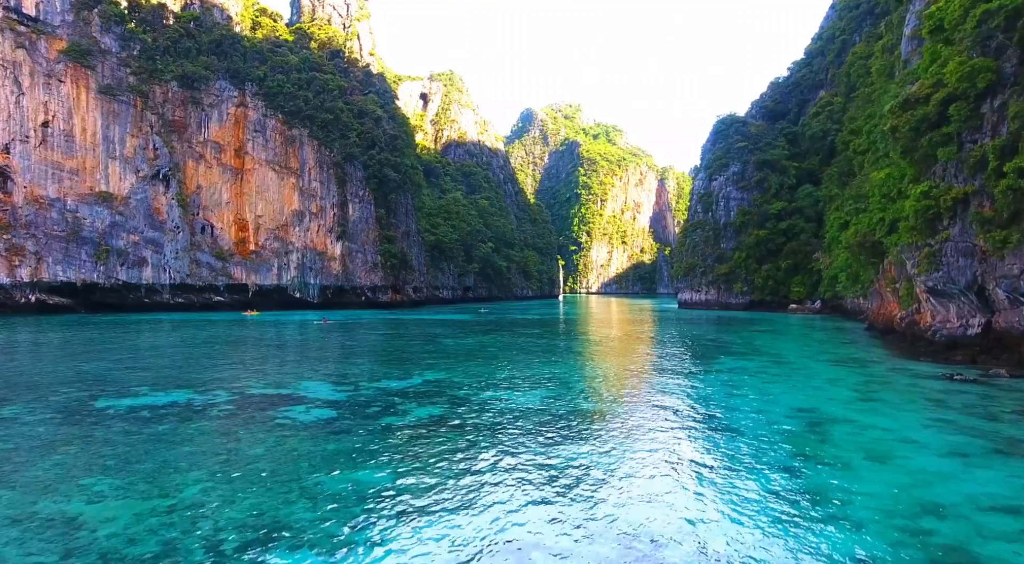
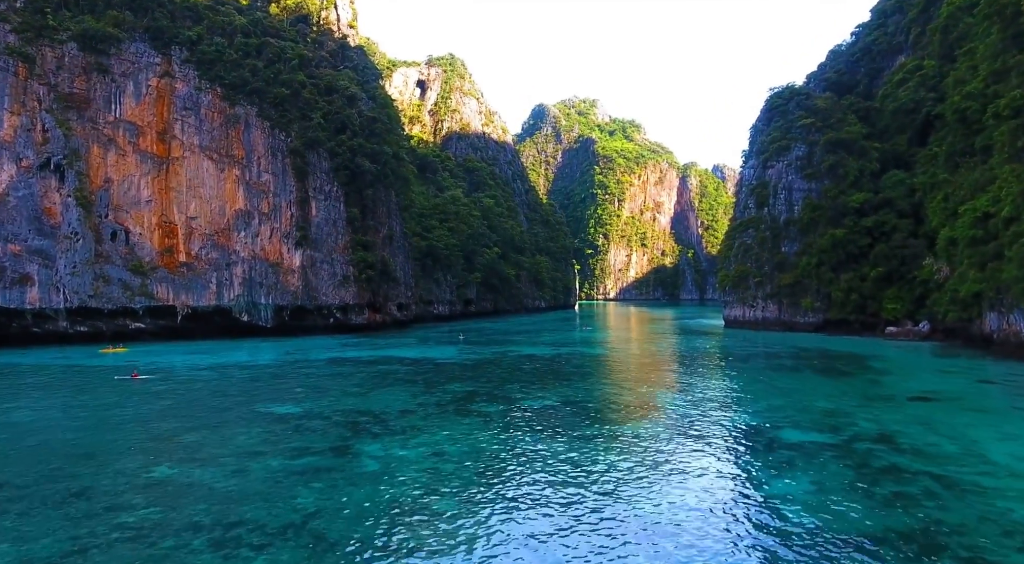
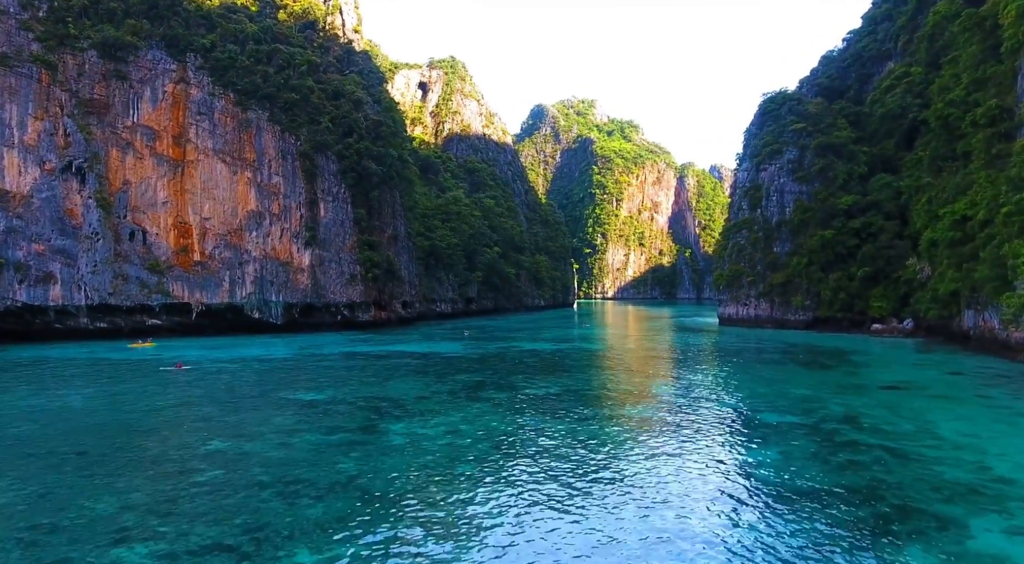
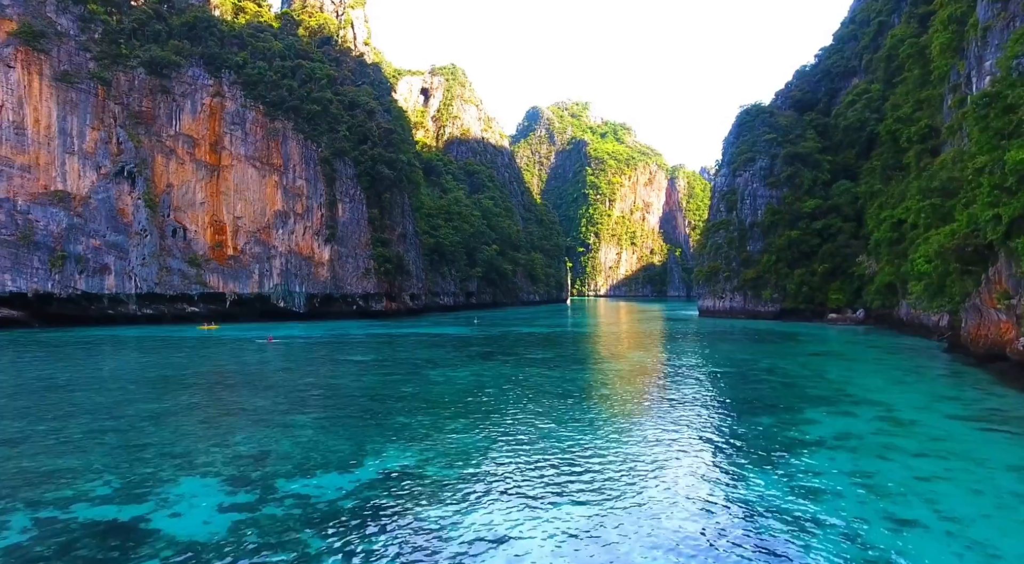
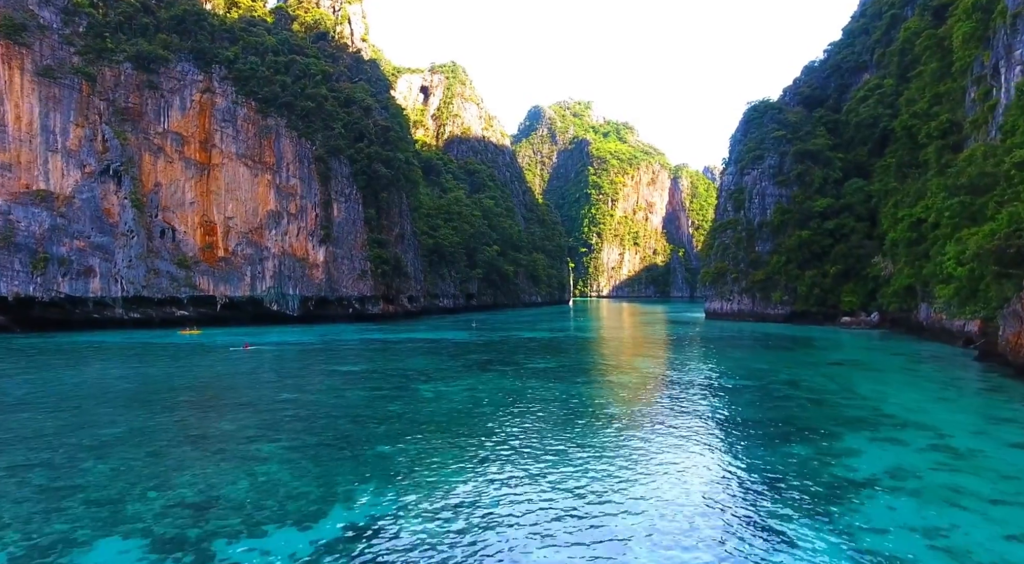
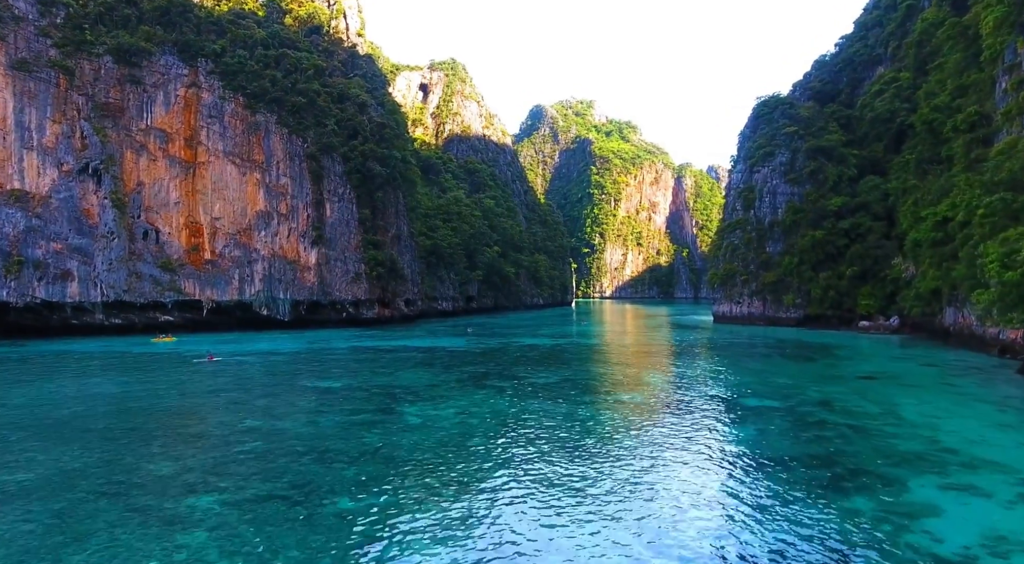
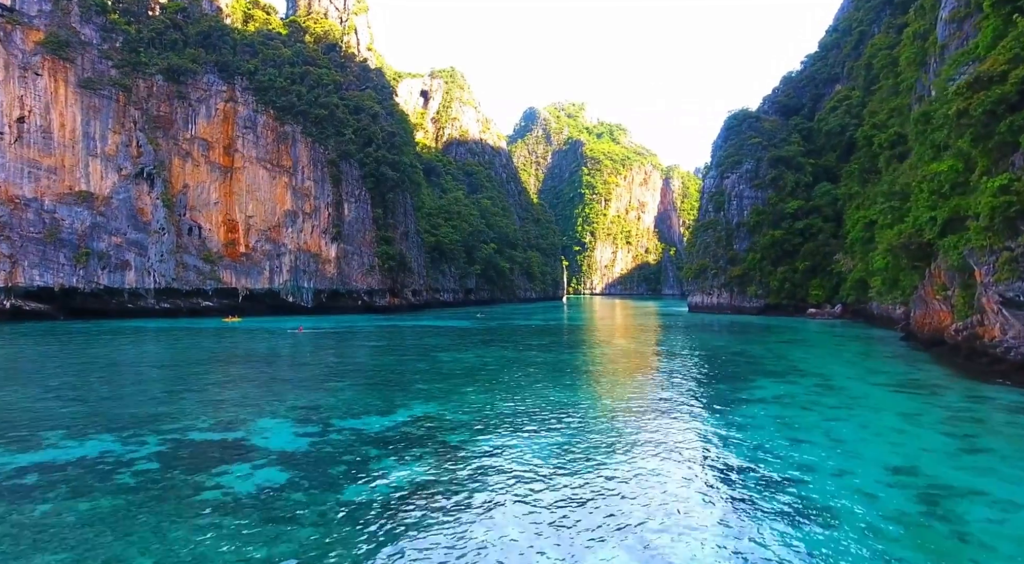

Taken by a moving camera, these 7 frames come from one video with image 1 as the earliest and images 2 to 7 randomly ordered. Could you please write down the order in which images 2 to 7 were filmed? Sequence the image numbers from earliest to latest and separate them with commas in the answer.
7, 4, 5, 6, 3, 2
